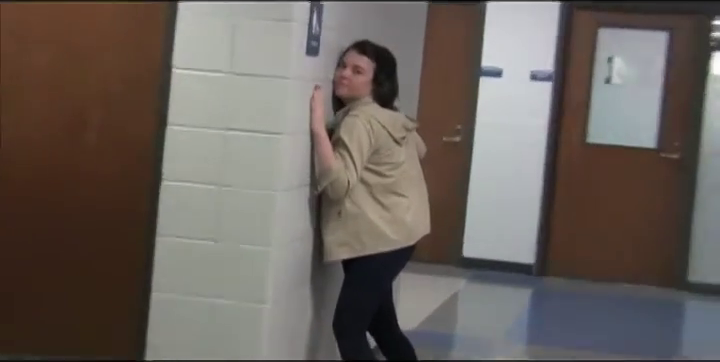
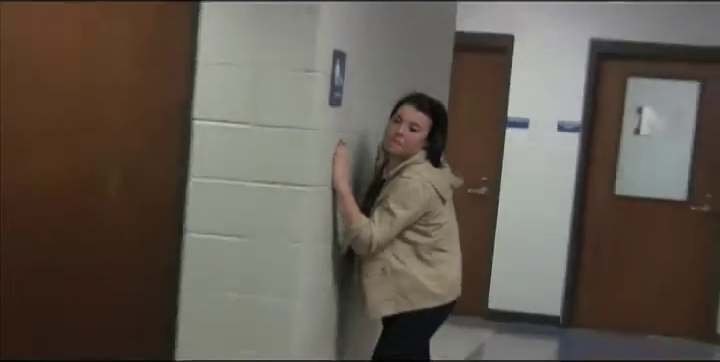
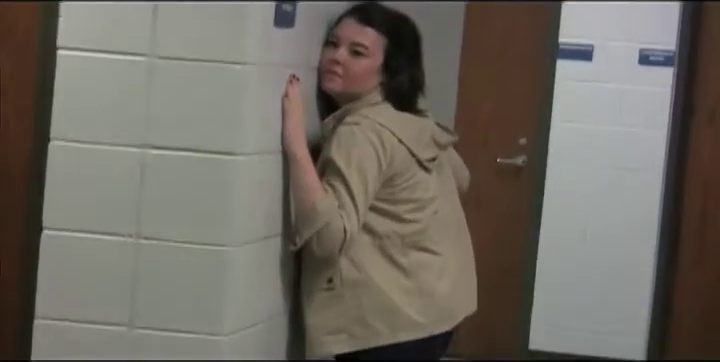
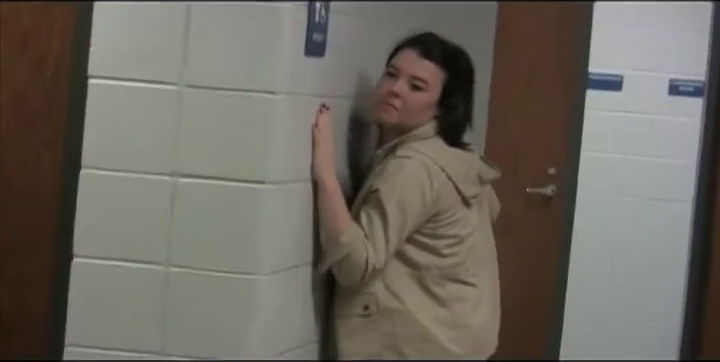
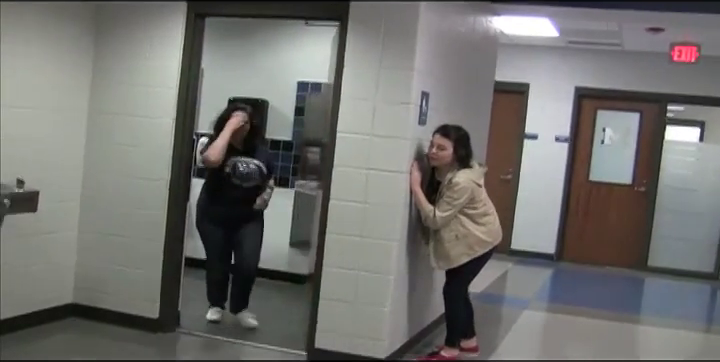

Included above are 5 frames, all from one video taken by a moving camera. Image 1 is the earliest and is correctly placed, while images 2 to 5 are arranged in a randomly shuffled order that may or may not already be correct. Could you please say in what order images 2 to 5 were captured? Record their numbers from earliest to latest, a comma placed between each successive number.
3, 4, 2, 5
